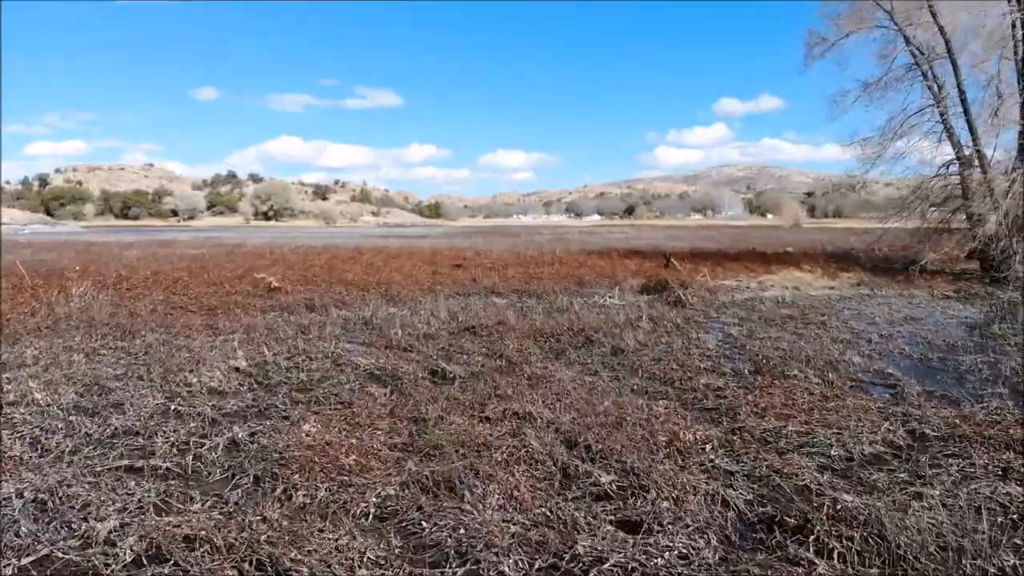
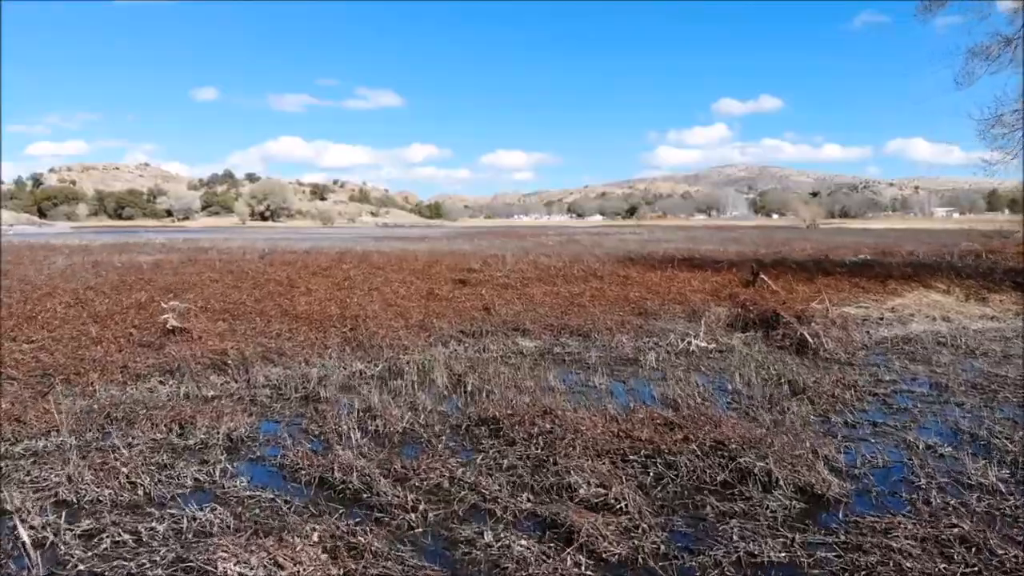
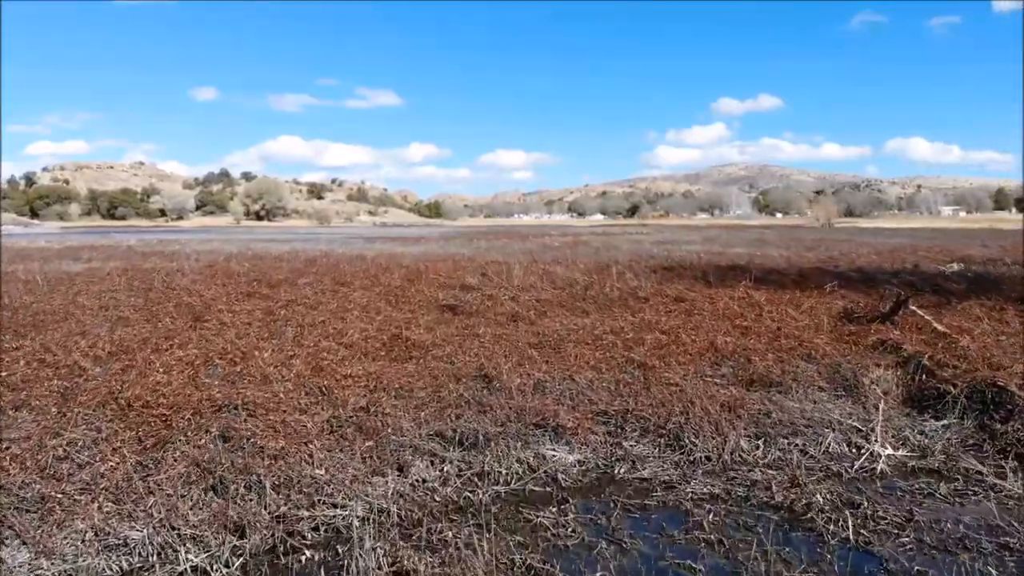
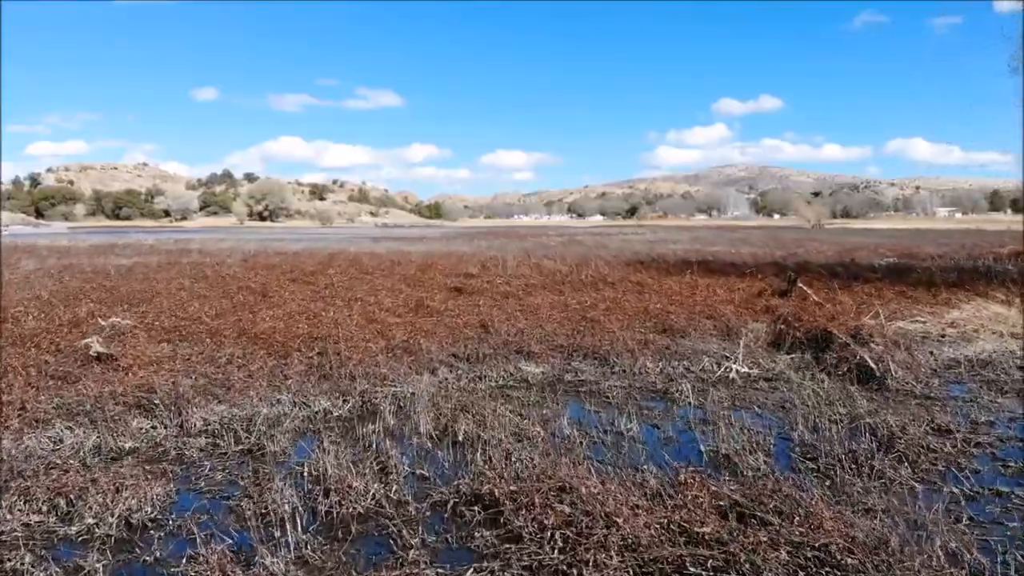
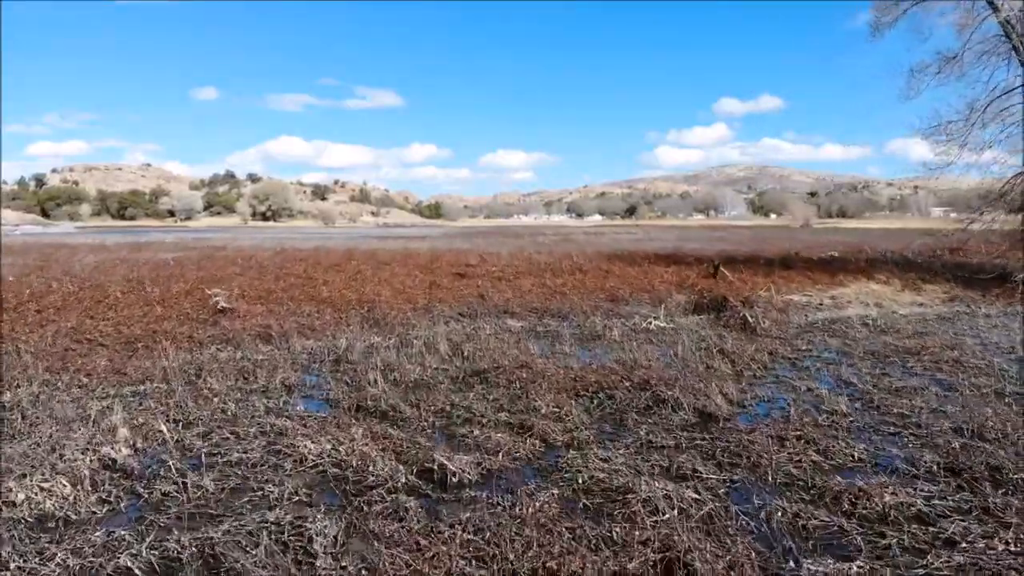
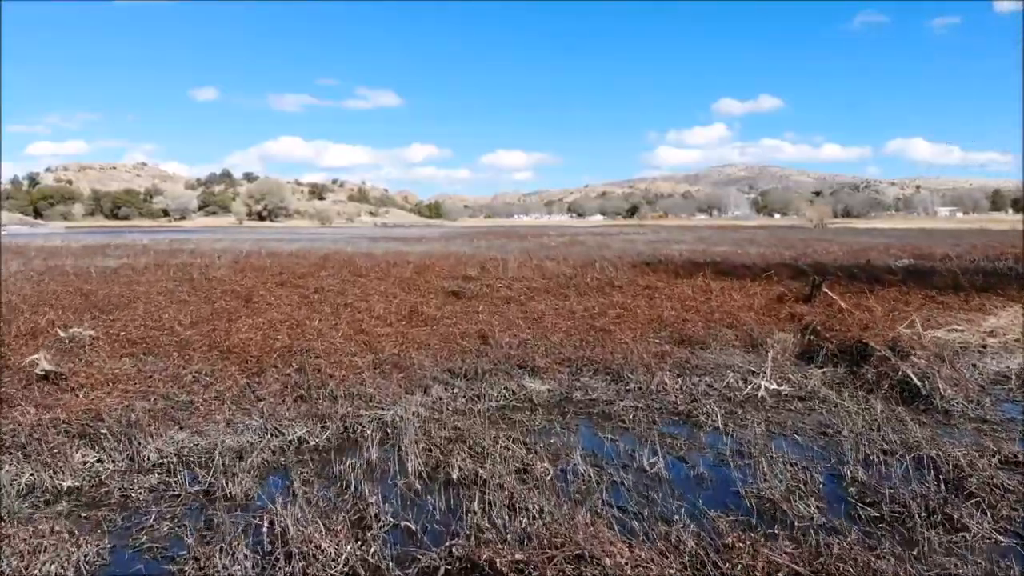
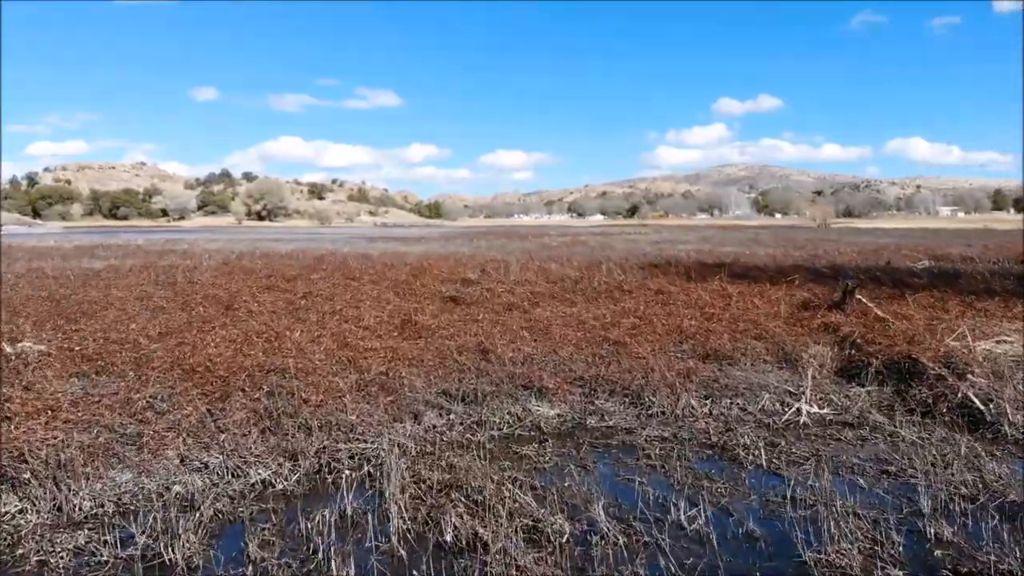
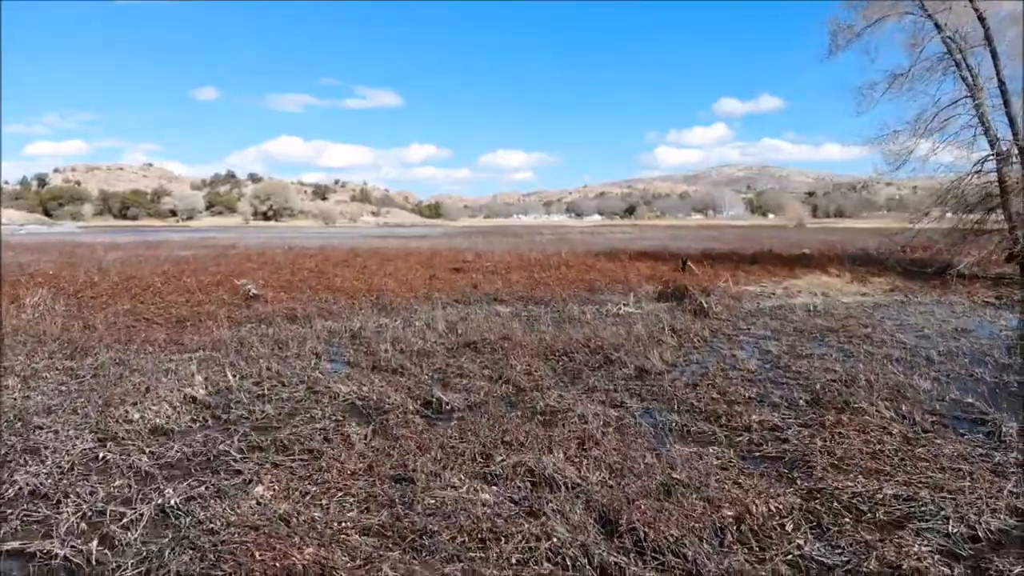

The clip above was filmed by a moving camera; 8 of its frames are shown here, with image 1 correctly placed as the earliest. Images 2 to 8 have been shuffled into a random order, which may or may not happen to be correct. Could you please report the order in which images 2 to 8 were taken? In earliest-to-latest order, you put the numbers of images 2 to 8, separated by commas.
8, 5, 2, 4, 6, 7, 3
